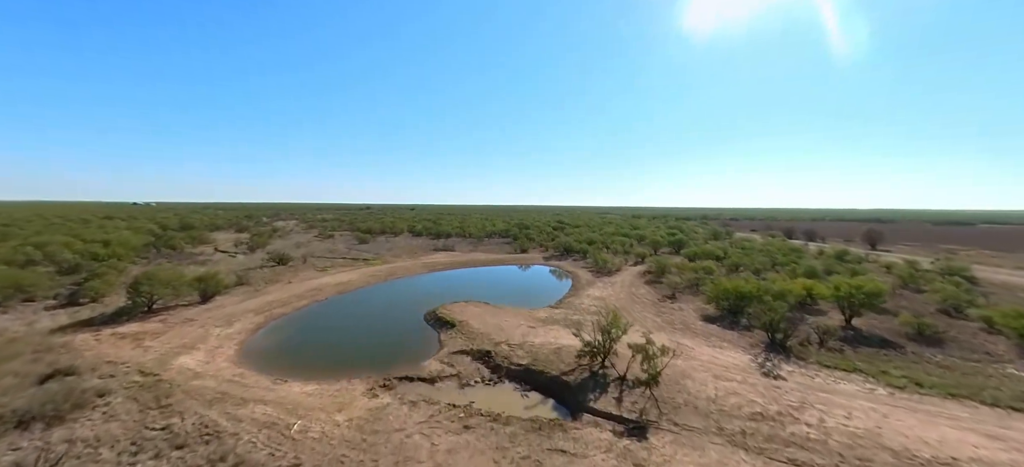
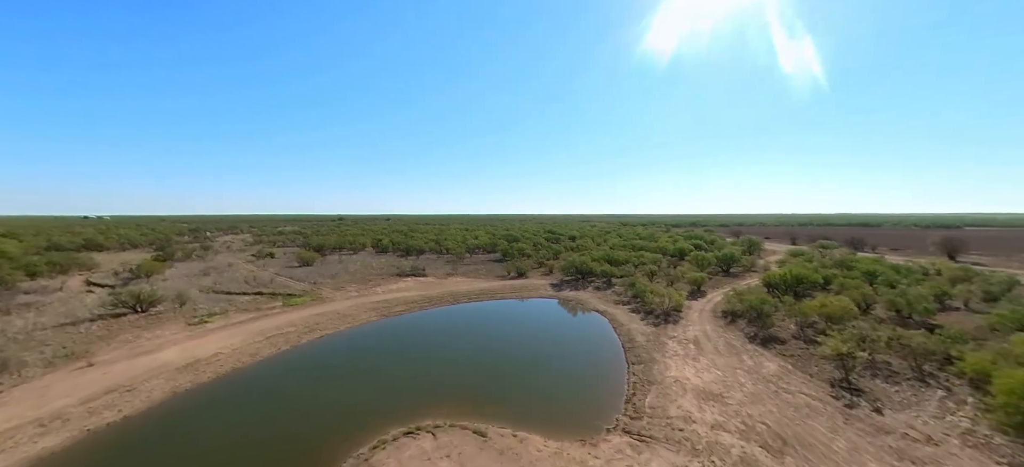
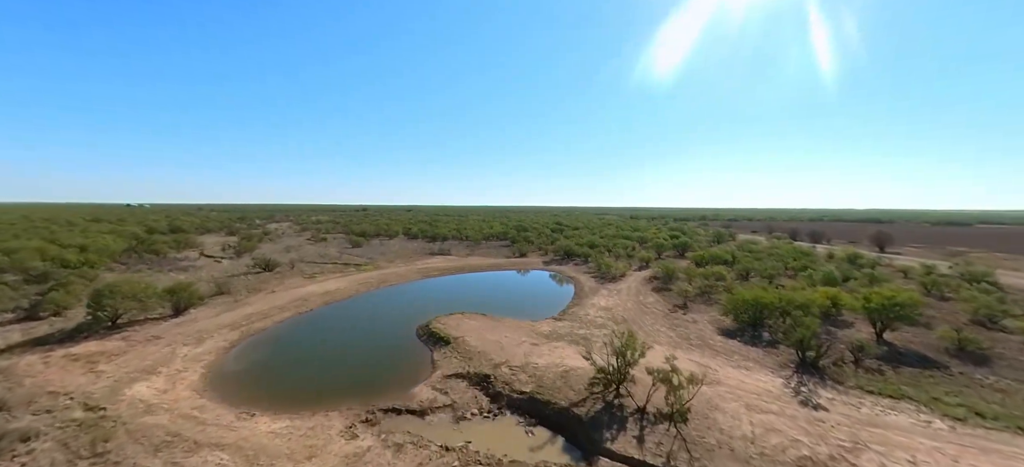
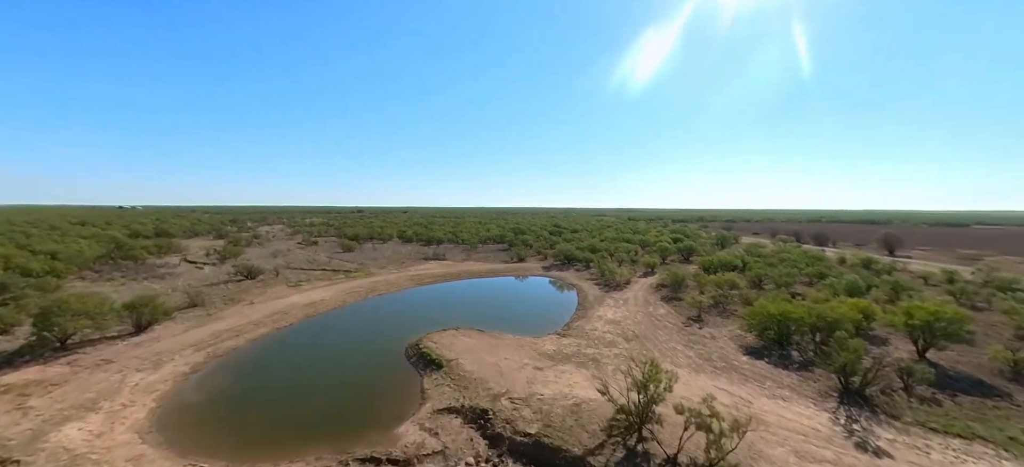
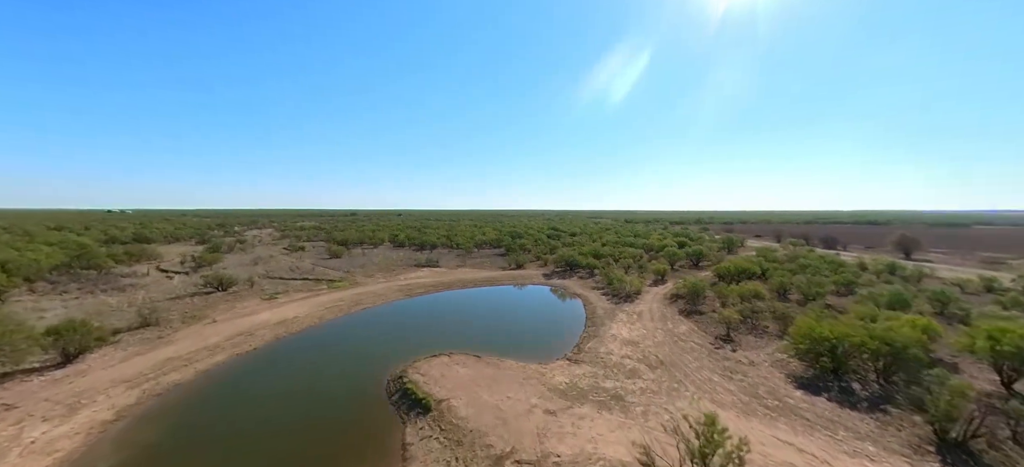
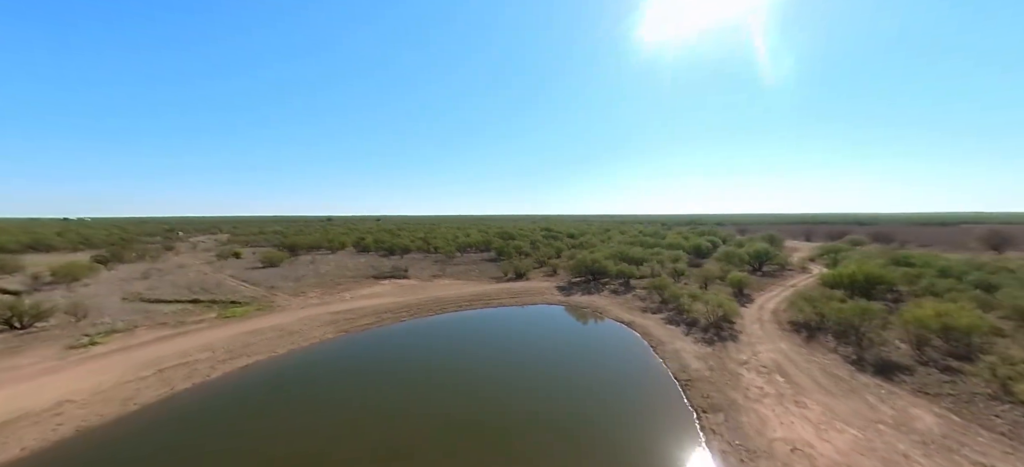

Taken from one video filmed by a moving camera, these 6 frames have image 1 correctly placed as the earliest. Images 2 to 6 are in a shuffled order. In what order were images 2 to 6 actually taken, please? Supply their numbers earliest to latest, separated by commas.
3, 4, 5, 2, 6
